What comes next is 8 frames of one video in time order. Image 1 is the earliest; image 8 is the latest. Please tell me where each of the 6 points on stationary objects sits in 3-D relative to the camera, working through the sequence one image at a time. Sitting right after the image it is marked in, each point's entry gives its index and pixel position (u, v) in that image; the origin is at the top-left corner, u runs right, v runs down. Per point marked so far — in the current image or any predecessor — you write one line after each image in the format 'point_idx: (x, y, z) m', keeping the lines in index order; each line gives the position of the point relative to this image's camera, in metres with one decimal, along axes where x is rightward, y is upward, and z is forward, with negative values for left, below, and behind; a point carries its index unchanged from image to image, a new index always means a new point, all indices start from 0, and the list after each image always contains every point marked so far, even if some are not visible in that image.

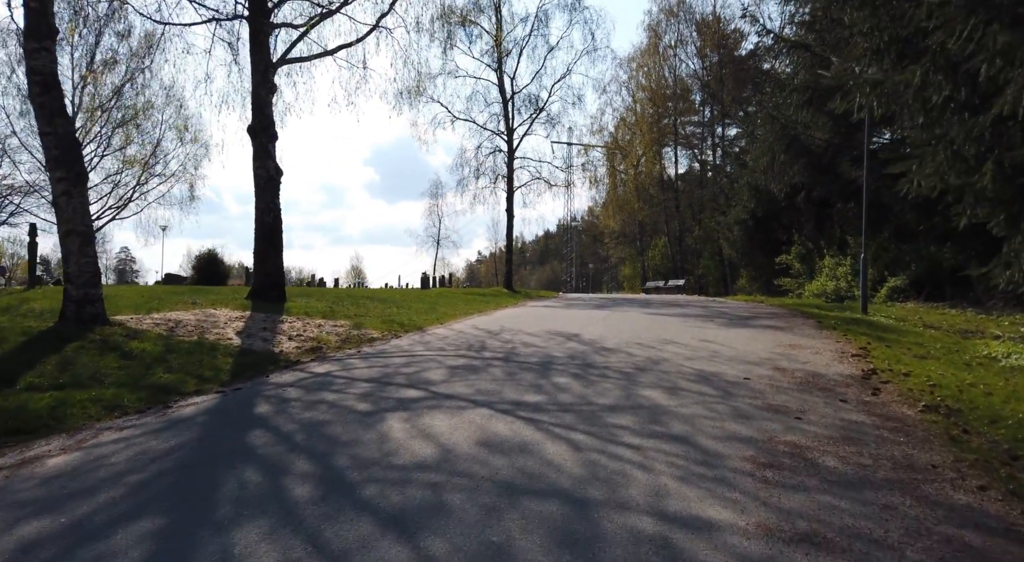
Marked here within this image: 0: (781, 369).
0: (+3.7, -1.2, +9.0) m
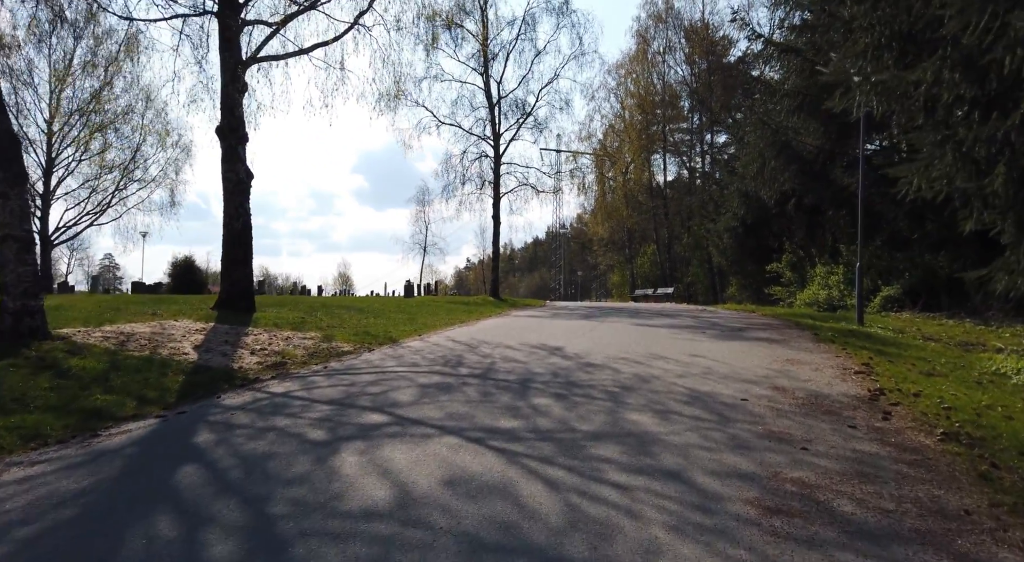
0: (+3.4, -1.4, +8.3) m
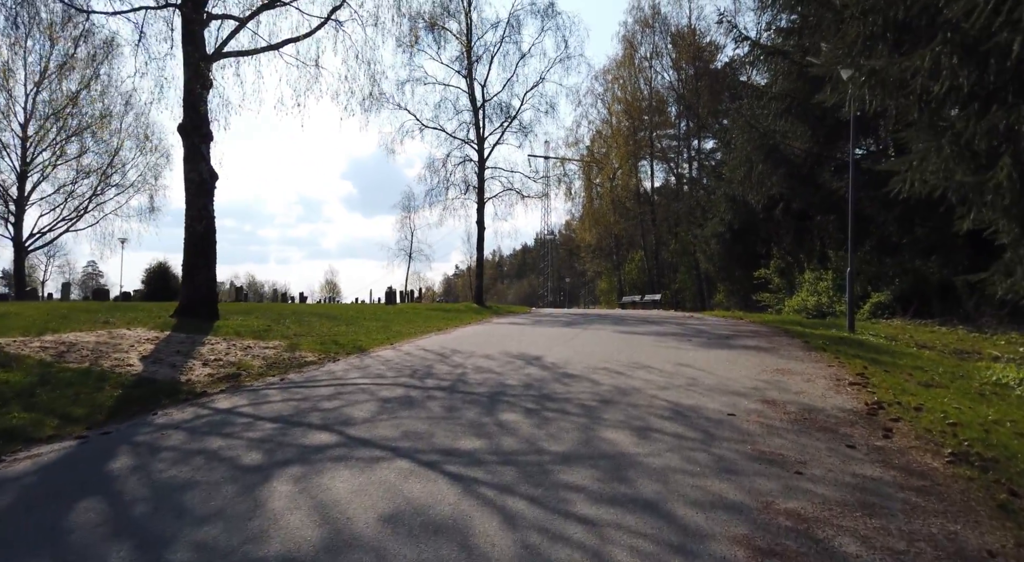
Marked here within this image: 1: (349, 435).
0: (+3.0, -1.4, +7.6) m
1: (-1.6, -1.5, +6.4) m
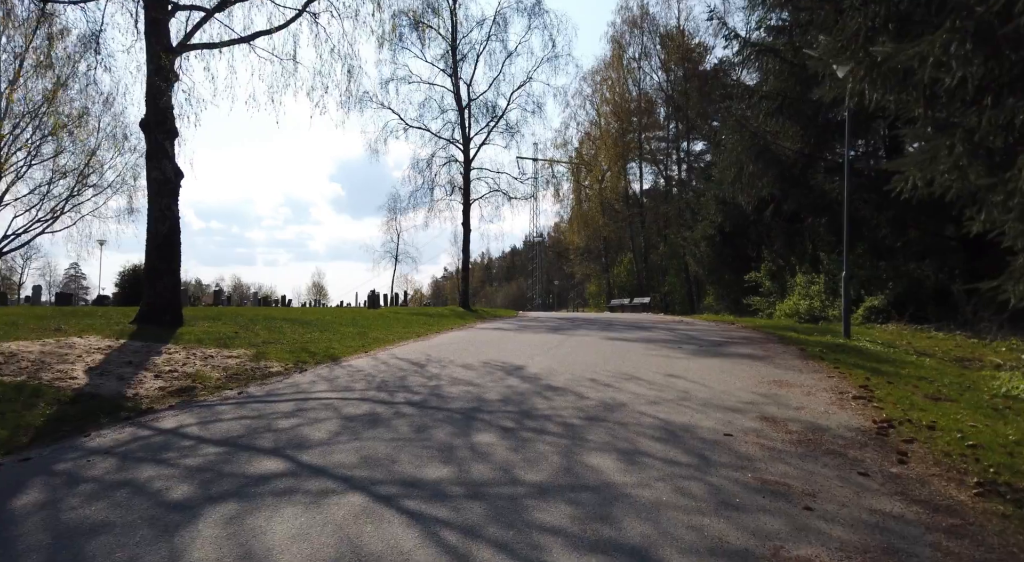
0: (+2.8, -1.5, +7.0) m
1: (-1.8, -1.6, +5.7) m
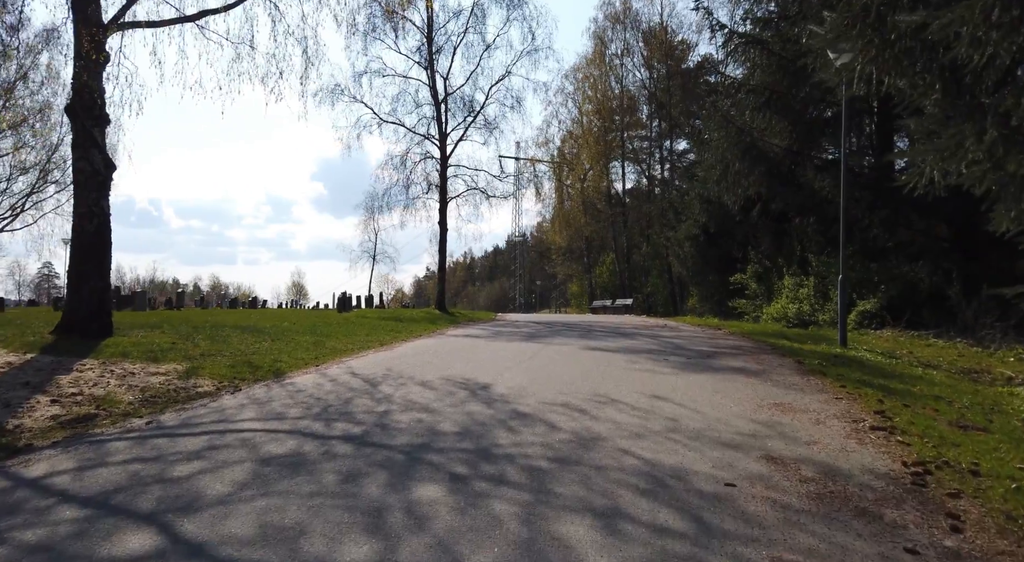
0: (+2.3, -1.6, +5.8) m
1: (-2.2, -1.7, +4.3) m
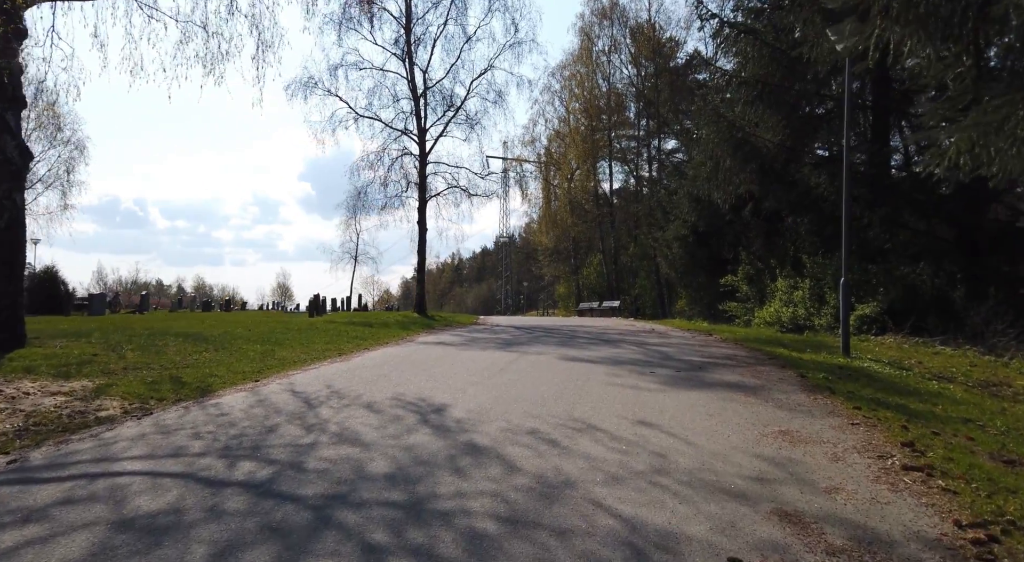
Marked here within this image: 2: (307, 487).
0: (+1.9, -1.6, +4.5) m
1: (-2.6, -1.7, +2.9) m
2: (-1.6, -1.6, +5.2) m
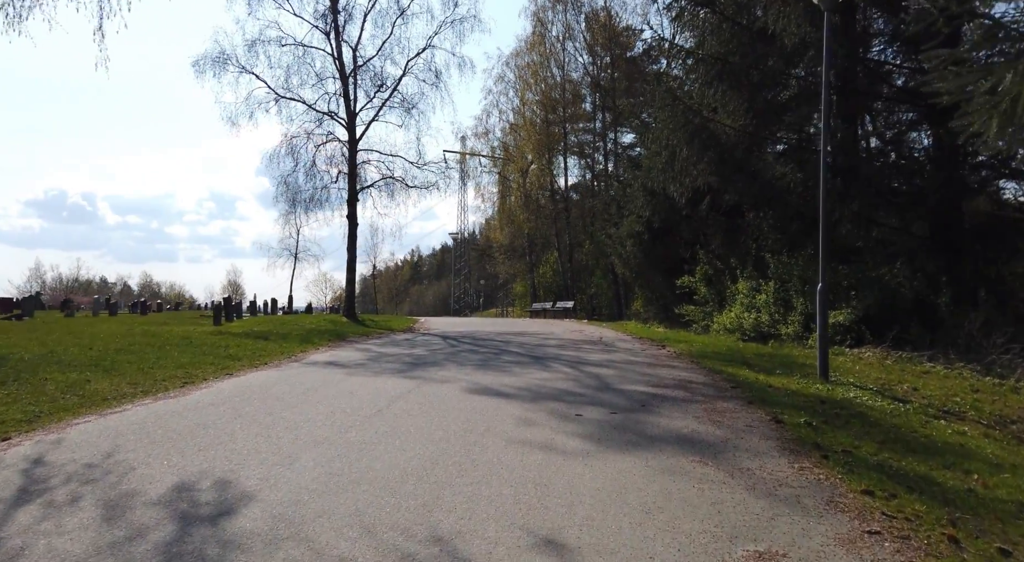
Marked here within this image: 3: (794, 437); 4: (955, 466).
0: (+0.8, -1.8, +1.7) m
1: (-3.6, -1.9, -0.1) m
2: (-2.8, -1.8, +2.2) m
3: (+3.0, -1.6, +6.9) m
4: (+4.2, -1.7, +6.1) m
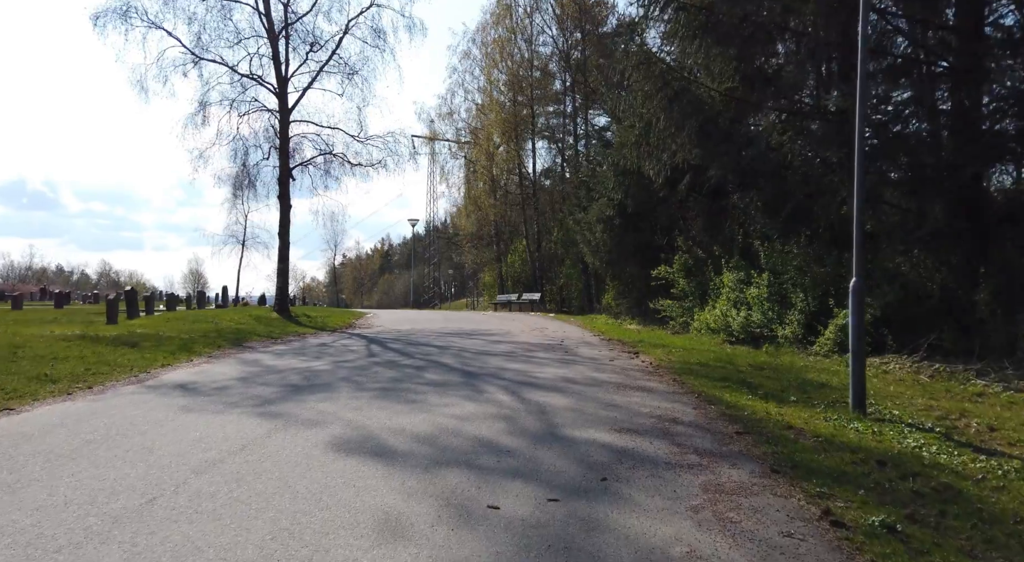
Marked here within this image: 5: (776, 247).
0: (+0.1, -1.9, -1.6) m
1: (-4.2, -2.0, -3.5) m
2: (-3.5, -1.8, -1.2) m
3: (+2.1, -1.6, +3.6) m
4: (+3.3, -1.7, +3.0) m
5: (+7.1, +0.9, +17.5) m
